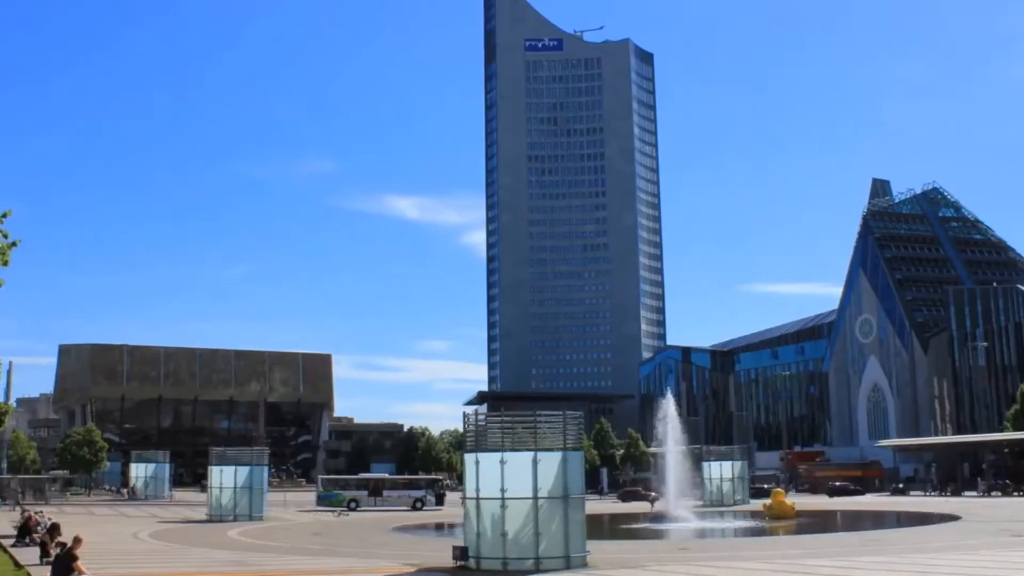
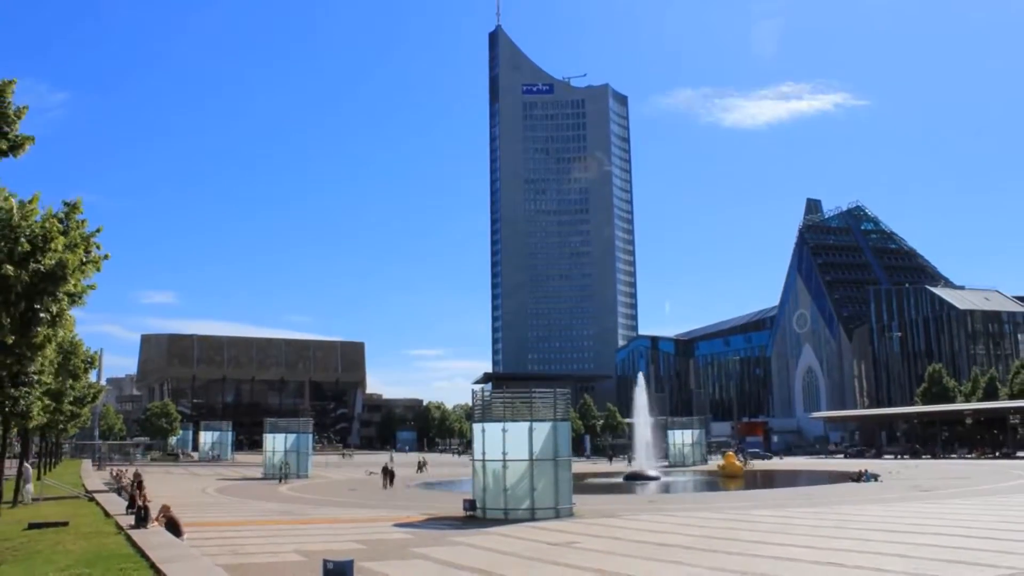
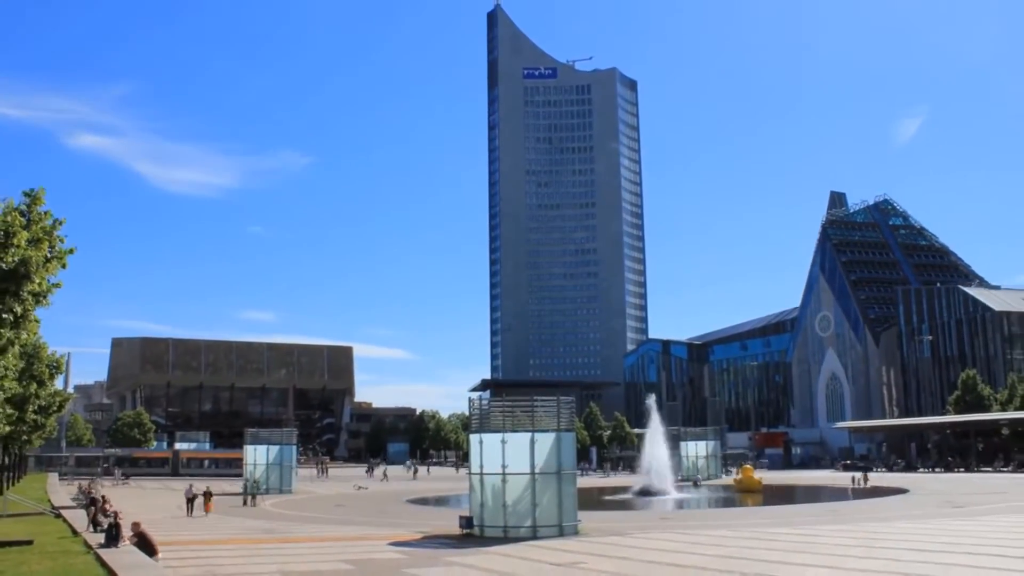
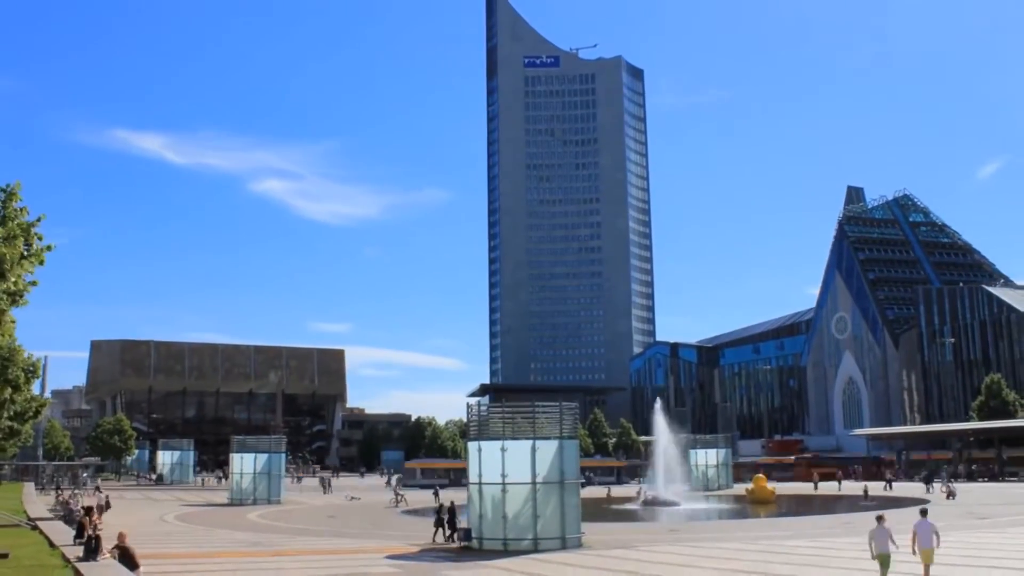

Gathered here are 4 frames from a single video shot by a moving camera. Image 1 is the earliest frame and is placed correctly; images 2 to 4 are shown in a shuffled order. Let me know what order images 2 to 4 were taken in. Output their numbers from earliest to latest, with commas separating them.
4, 3, 2
